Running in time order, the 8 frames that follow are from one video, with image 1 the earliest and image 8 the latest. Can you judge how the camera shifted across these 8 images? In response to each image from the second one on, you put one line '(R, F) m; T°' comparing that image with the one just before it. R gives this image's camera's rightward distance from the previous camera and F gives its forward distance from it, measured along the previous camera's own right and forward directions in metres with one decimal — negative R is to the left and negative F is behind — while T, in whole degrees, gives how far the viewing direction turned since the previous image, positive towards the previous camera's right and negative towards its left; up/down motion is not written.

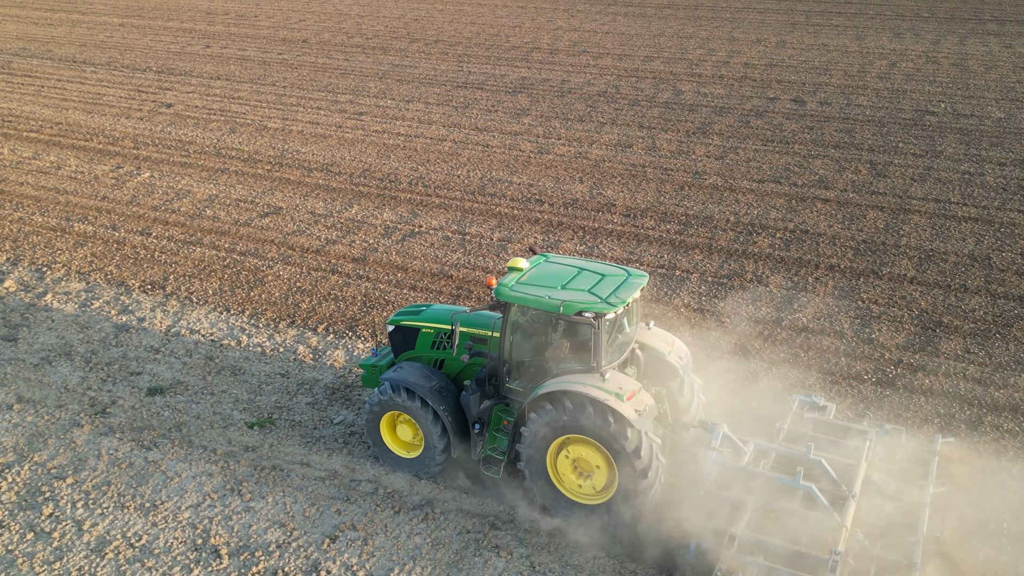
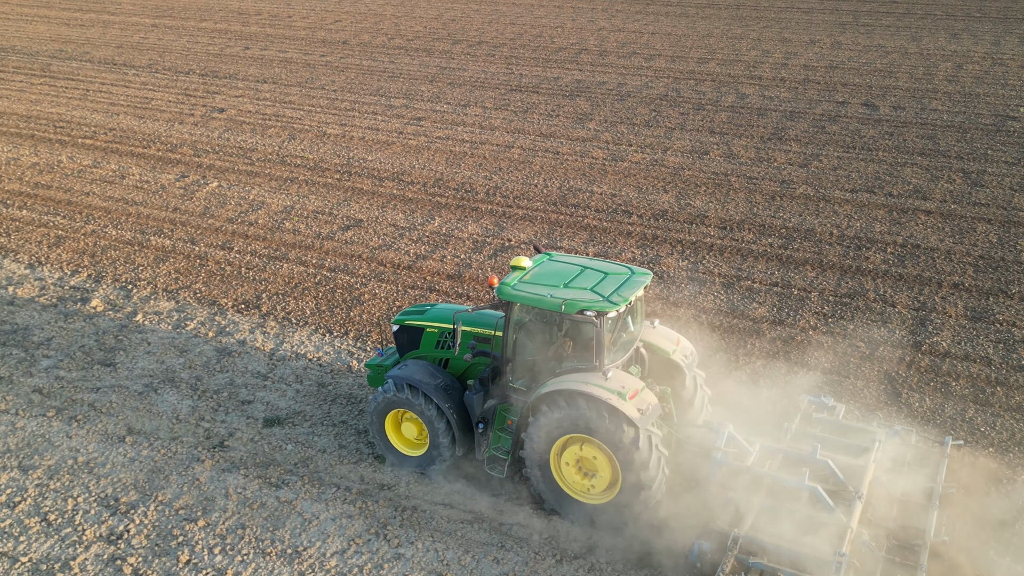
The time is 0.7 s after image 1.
(-1.4, +0.6) m; 0°
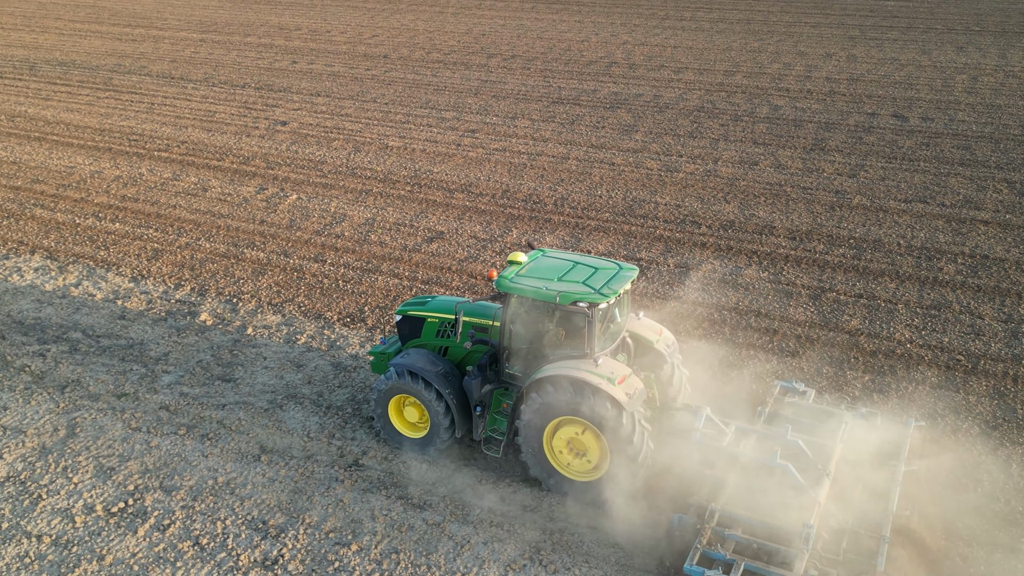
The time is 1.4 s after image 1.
(-1.6, -0.1) m; +2°
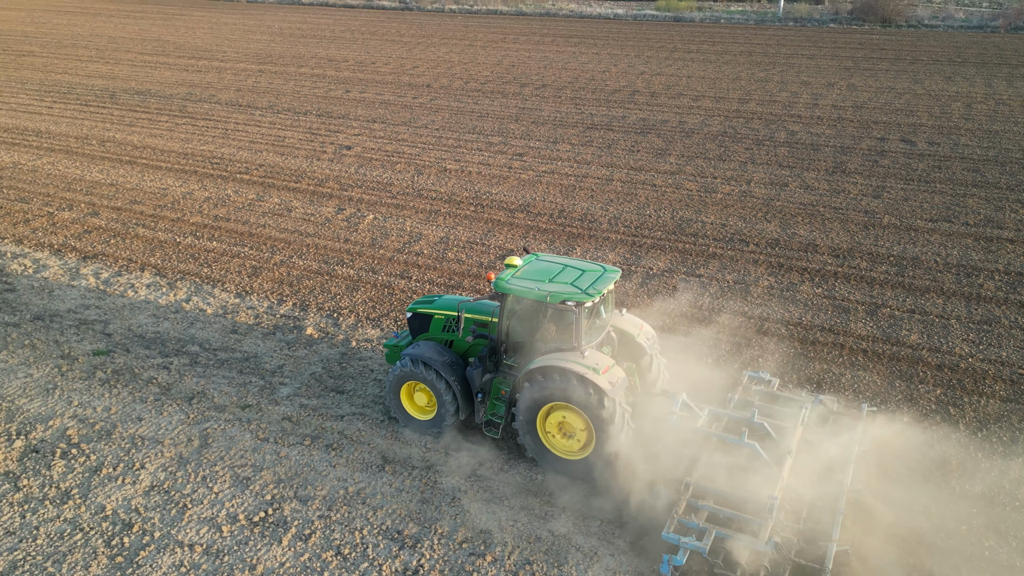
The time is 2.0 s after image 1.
(-1.5, -0.5) m; +2°
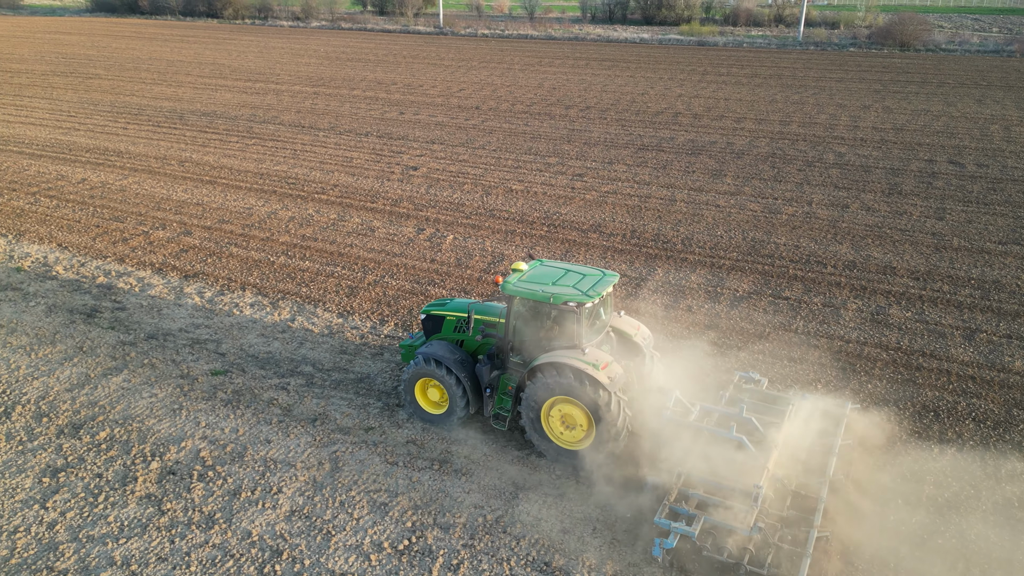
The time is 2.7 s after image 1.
(-1.3, 0.0) m; 0°
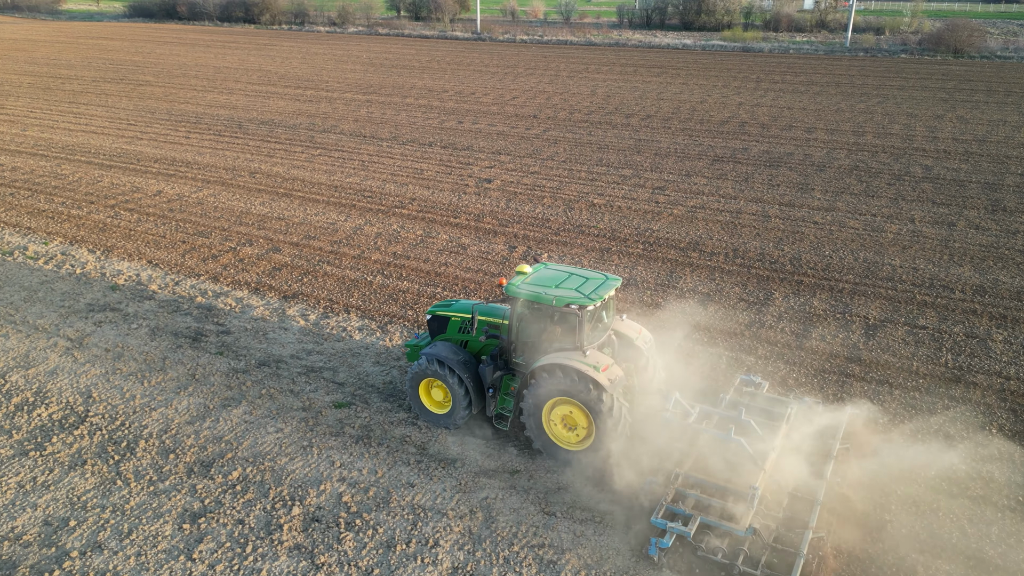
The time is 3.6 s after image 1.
(-1.4, +0.5) m; -2°
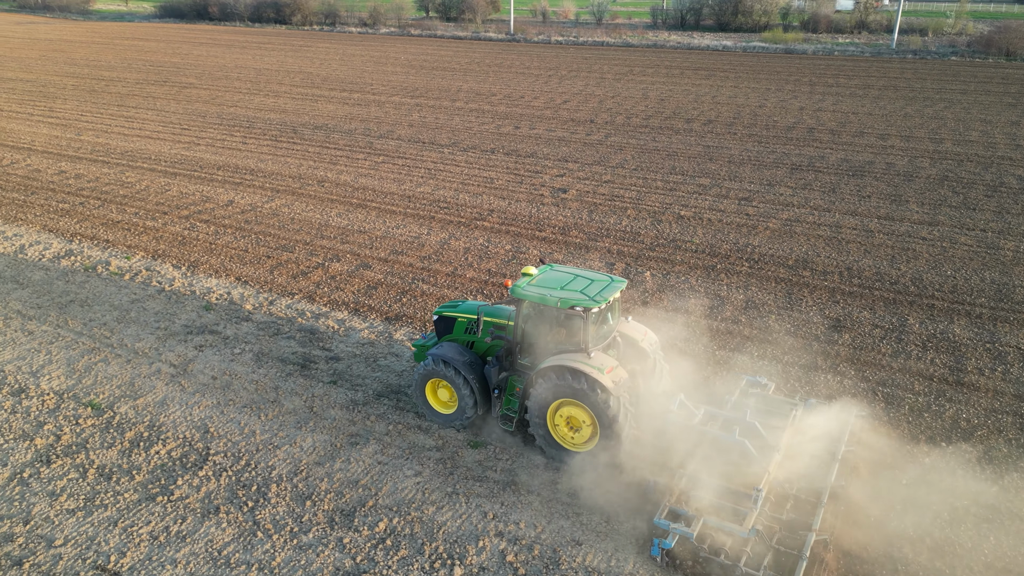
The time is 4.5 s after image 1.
(-1.4, +0.7) m; -1°
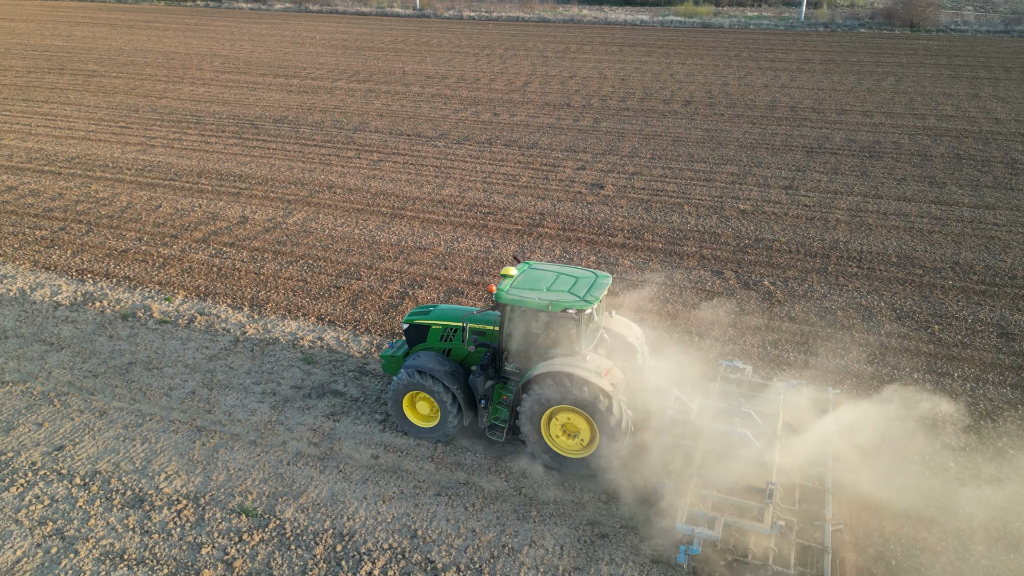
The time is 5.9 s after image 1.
(-3.3, +1.7) m; +8°
